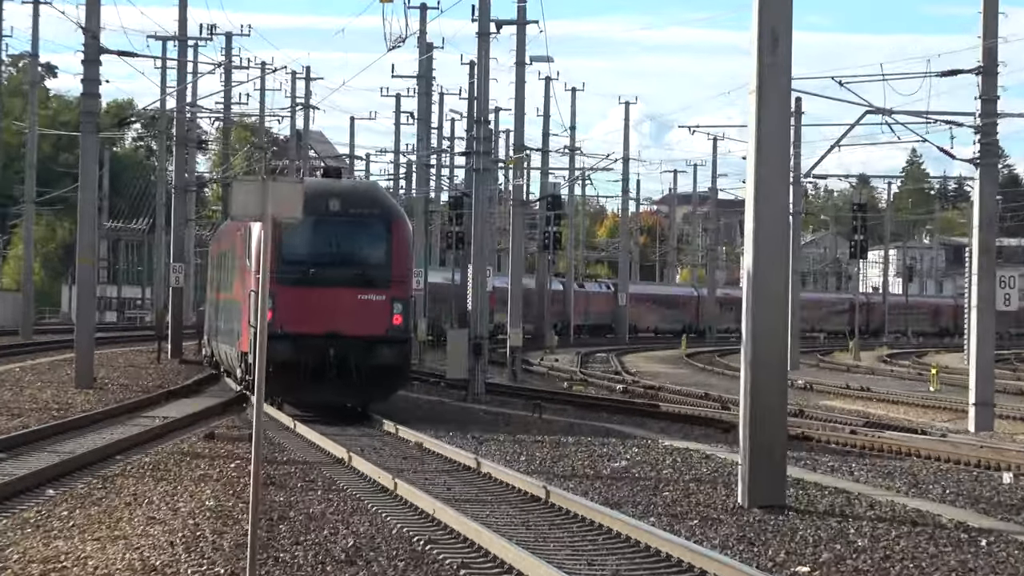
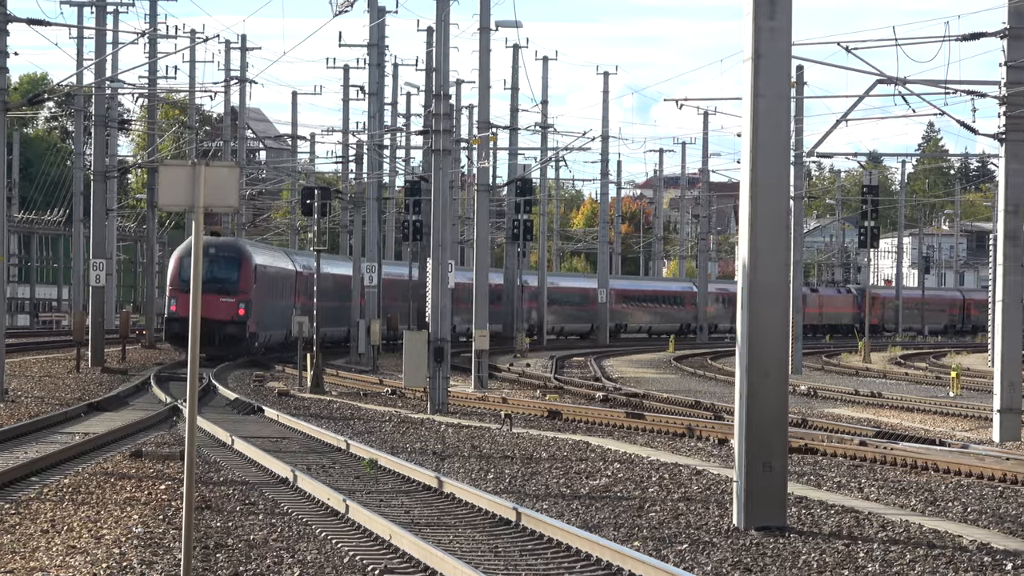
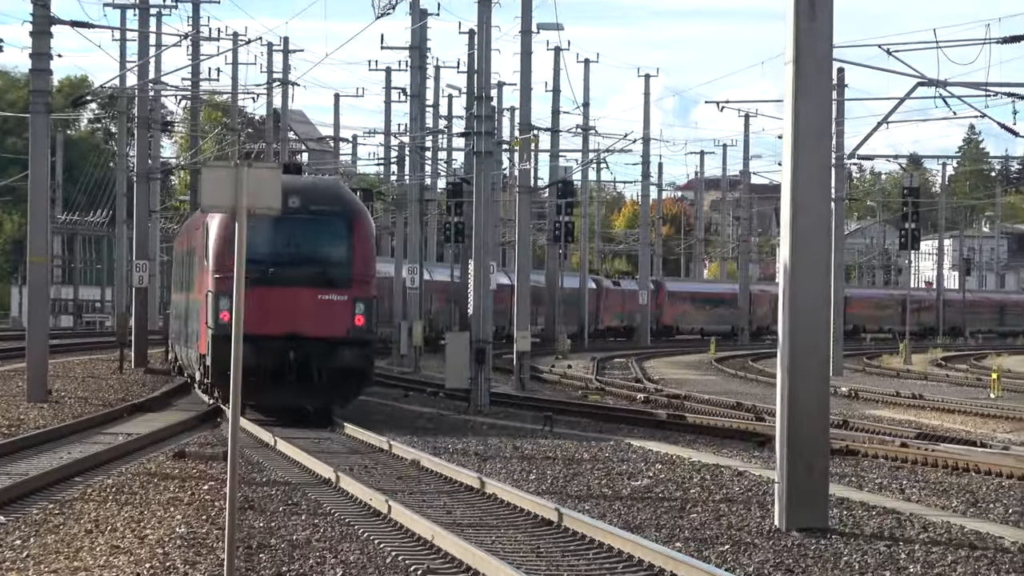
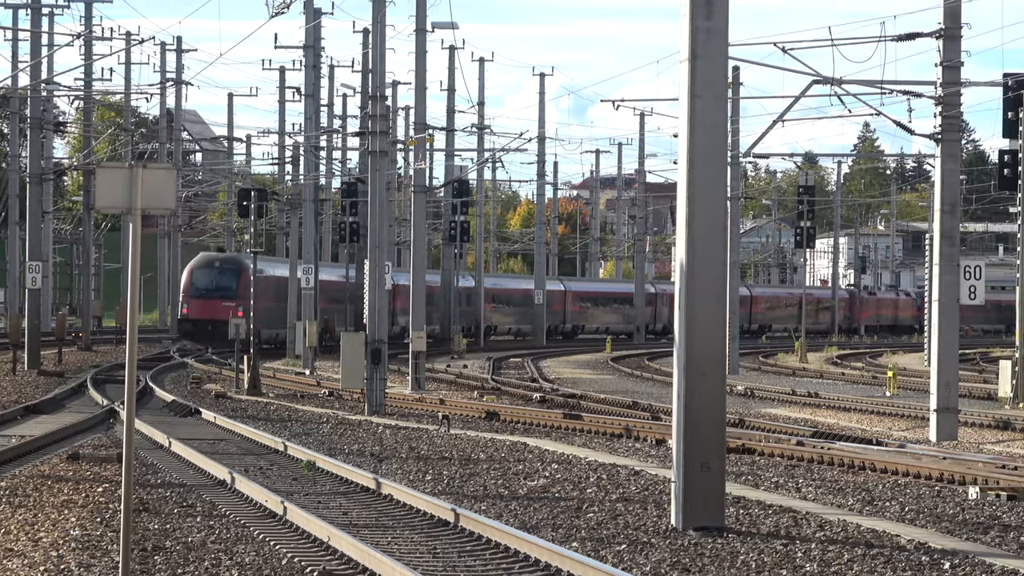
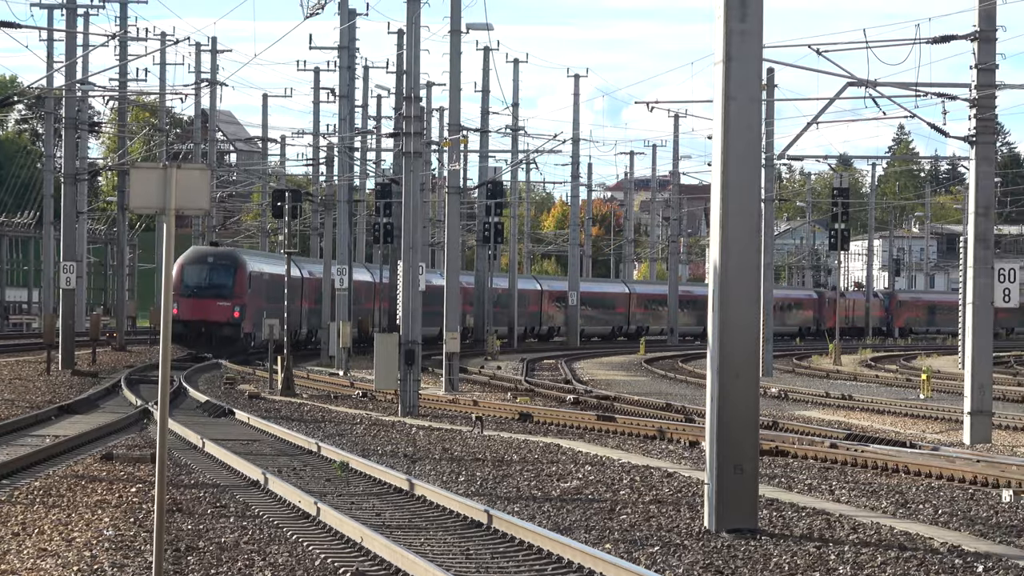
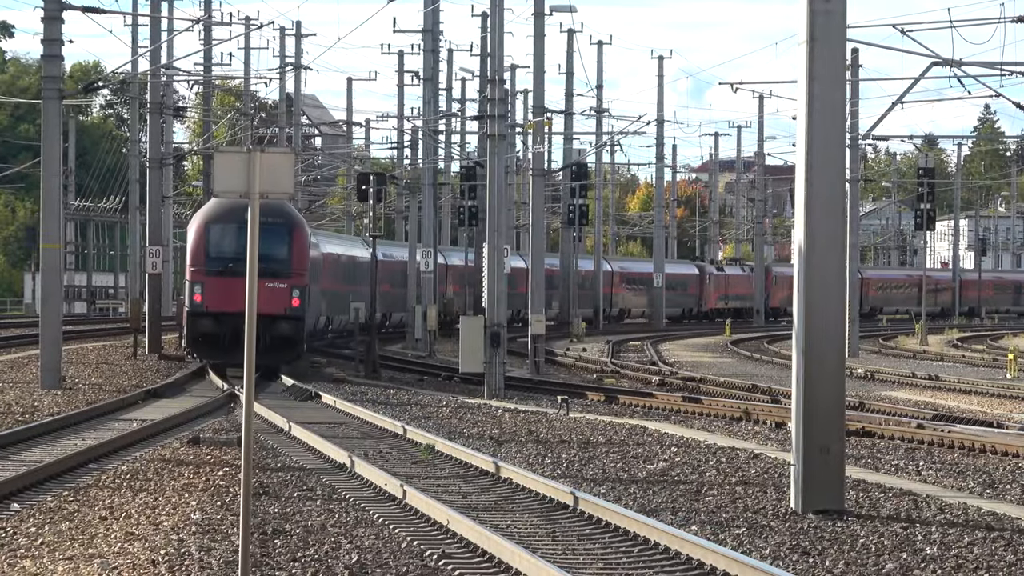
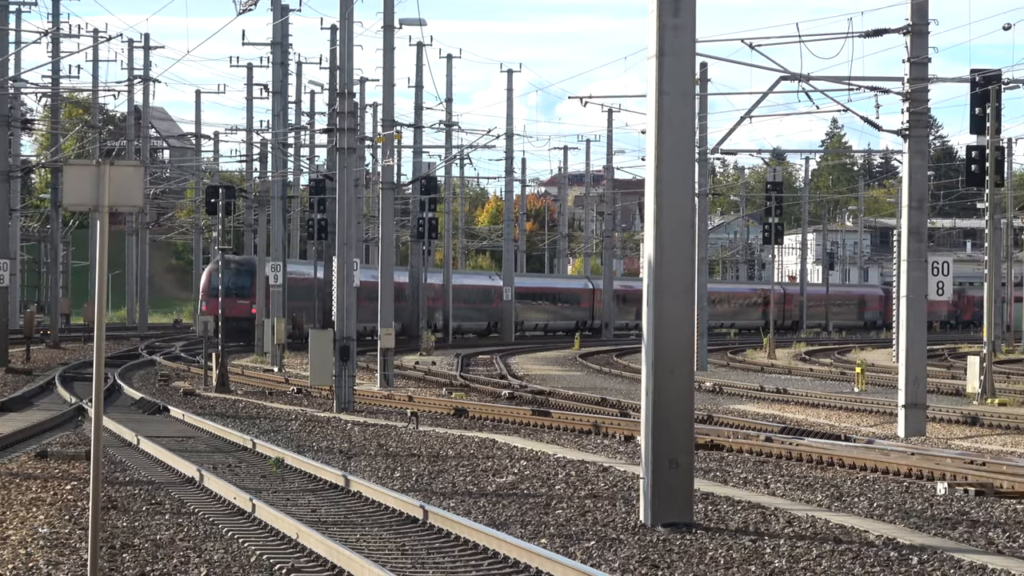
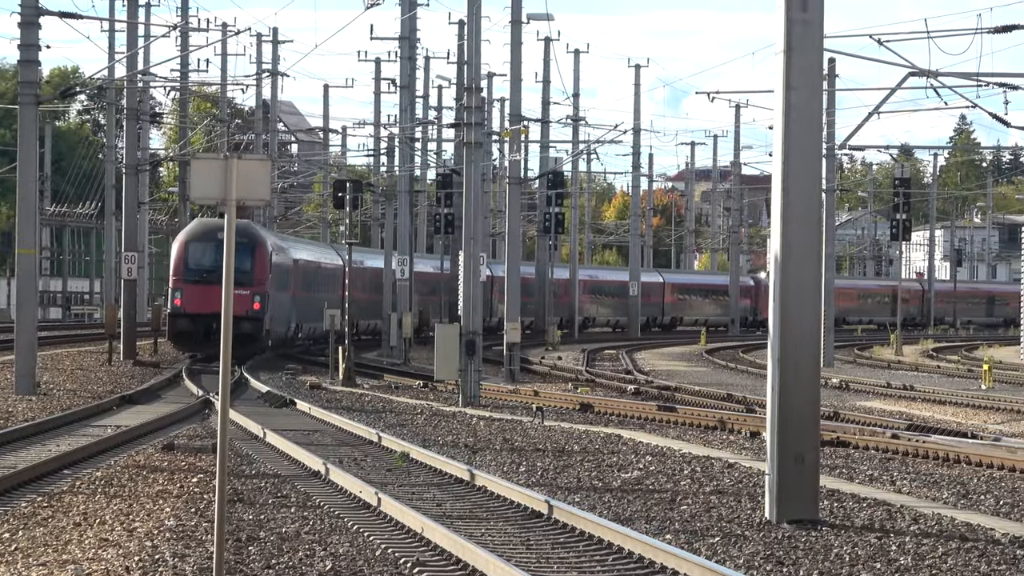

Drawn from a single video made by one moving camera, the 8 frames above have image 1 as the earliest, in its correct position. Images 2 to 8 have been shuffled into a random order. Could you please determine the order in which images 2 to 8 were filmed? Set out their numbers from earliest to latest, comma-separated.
3, 6, 8, 2, 5, 4, 7
